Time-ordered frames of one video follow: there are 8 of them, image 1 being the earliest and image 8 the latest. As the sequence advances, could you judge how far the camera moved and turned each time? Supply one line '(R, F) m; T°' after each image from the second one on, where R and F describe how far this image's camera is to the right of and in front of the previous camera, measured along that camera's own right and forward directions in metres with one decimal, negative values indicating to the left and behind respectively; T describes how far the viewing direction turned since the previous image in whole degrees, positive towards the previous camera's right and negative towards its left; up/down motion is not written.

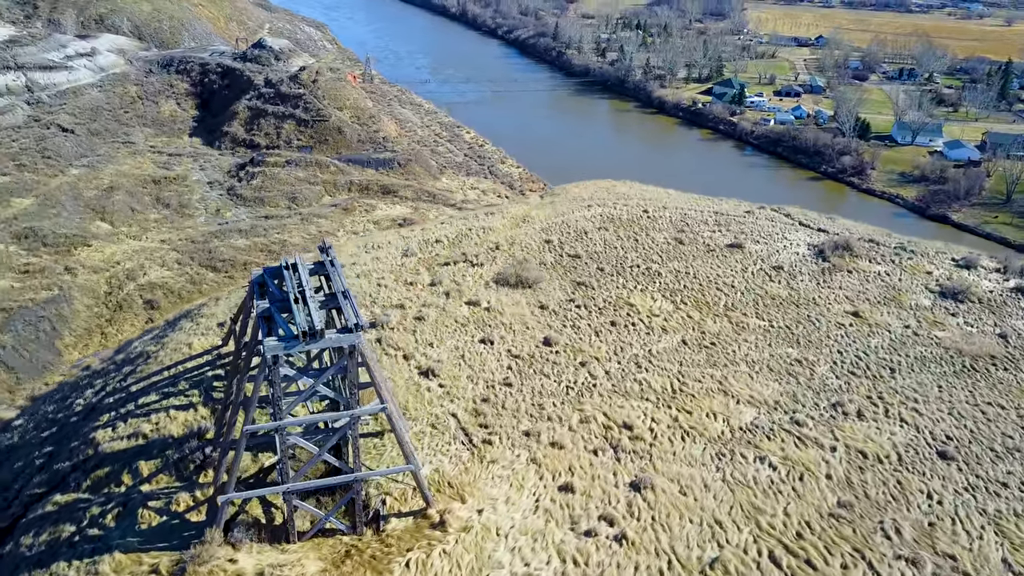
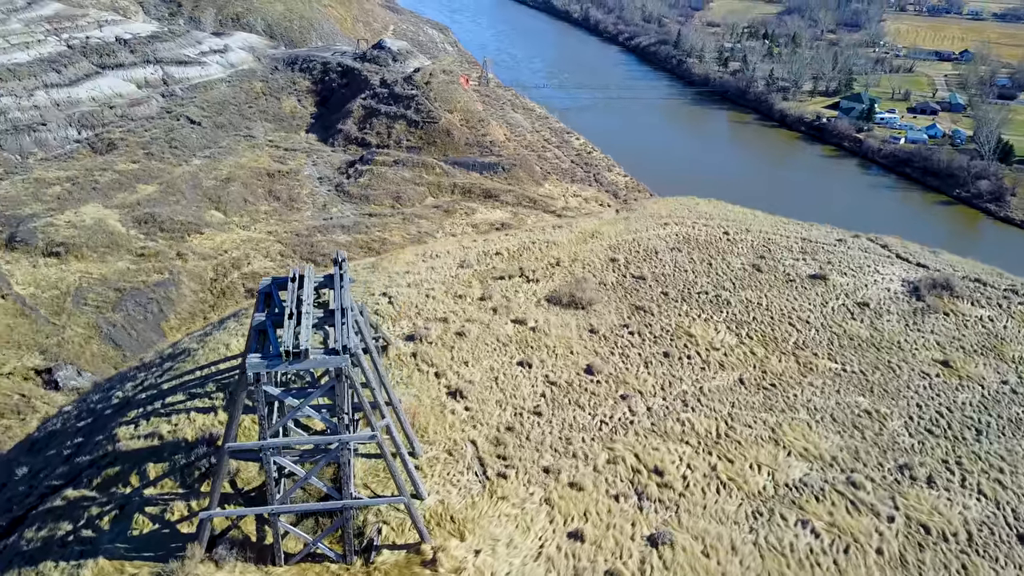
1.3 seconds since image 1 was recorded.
(+1.1, +0.8) m; -8°
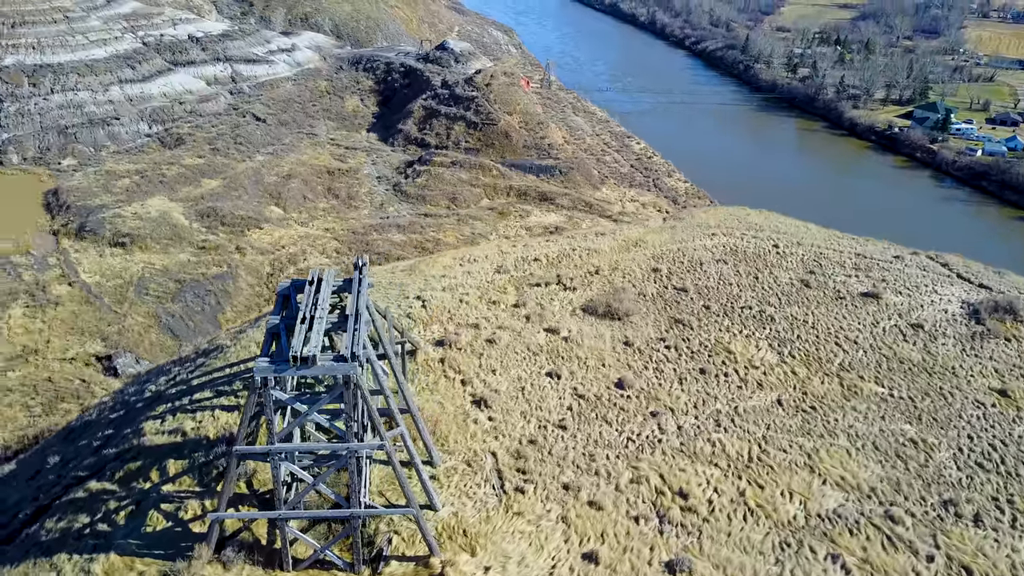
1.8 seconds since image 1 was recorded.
(+0.5, +0.3) m; -4°
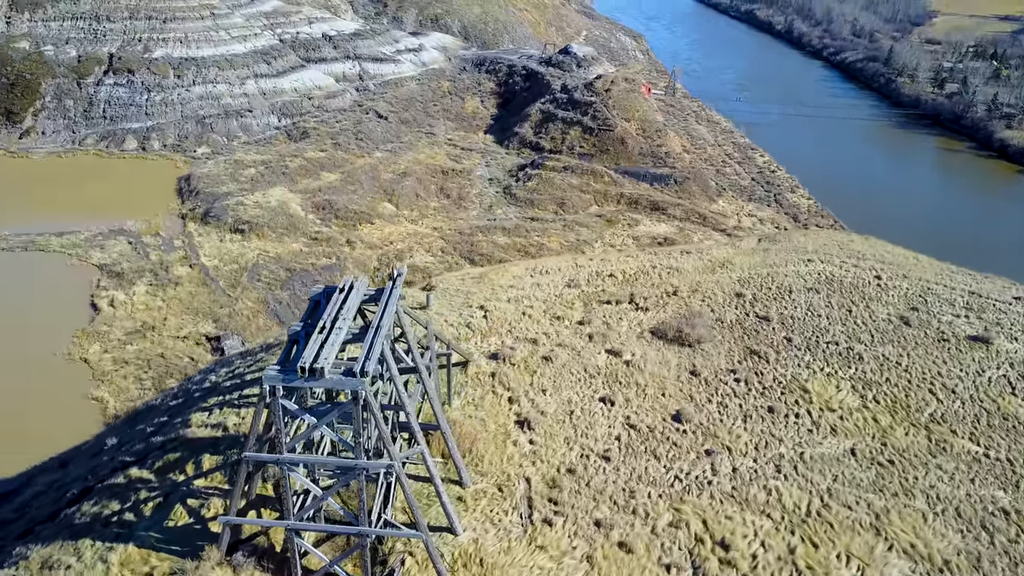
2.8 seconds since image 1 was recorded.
(+0.9, +0.6) m; -8°
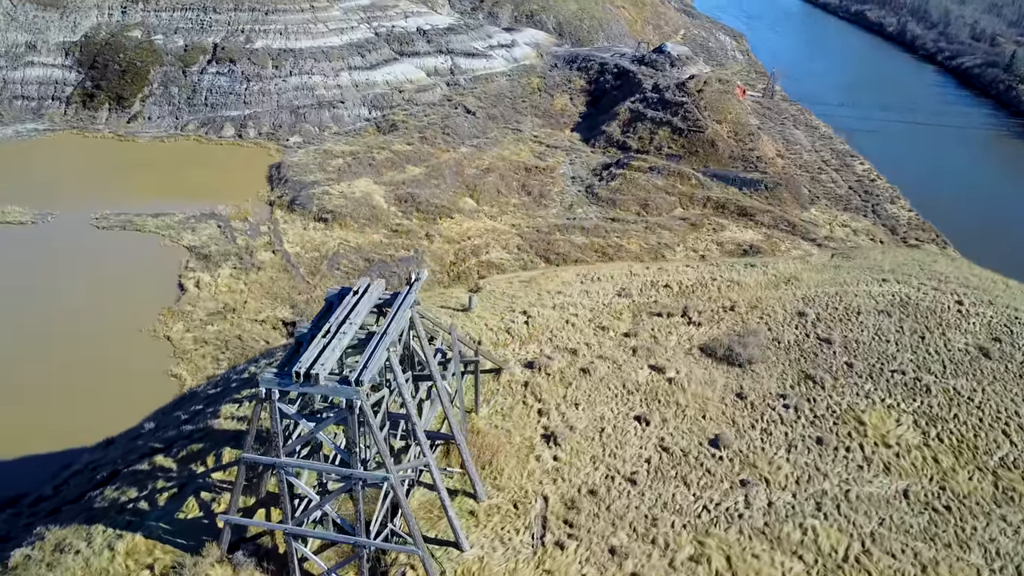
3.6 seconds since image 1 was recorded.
(+0.8, +0.5) m; -6°
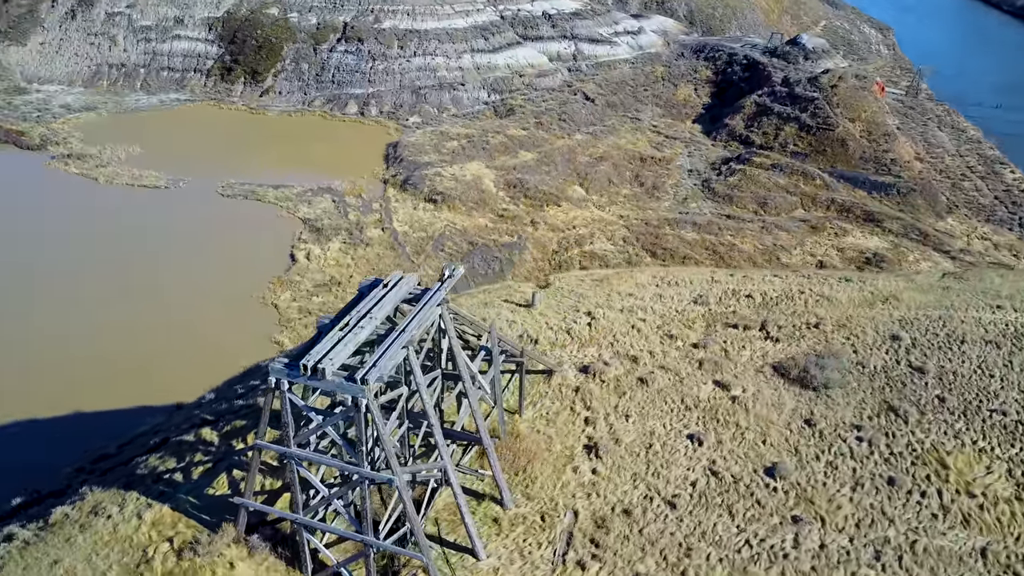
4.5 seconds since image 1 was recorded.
(+0.9, +0.5) m; -8°
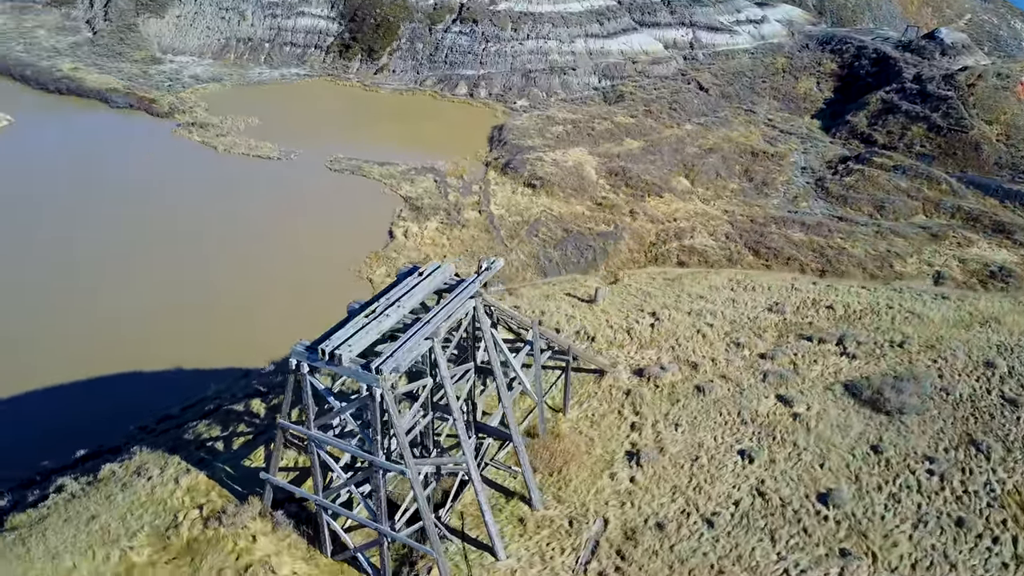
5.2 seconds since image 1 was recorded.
(+0.7, +0.3) m; -7°
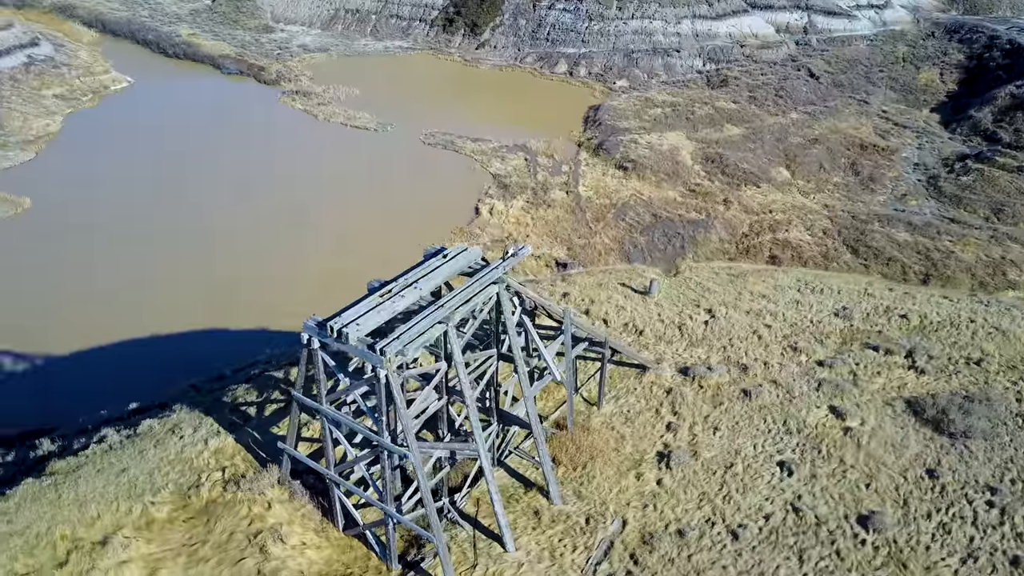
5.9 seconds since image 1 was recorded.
(+0.8, +0.3) m; -7°
